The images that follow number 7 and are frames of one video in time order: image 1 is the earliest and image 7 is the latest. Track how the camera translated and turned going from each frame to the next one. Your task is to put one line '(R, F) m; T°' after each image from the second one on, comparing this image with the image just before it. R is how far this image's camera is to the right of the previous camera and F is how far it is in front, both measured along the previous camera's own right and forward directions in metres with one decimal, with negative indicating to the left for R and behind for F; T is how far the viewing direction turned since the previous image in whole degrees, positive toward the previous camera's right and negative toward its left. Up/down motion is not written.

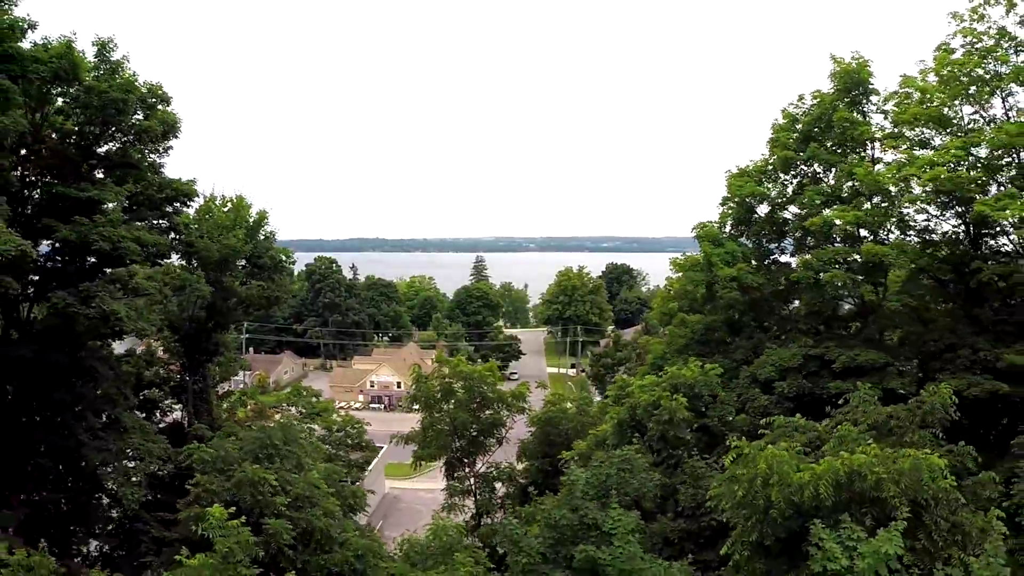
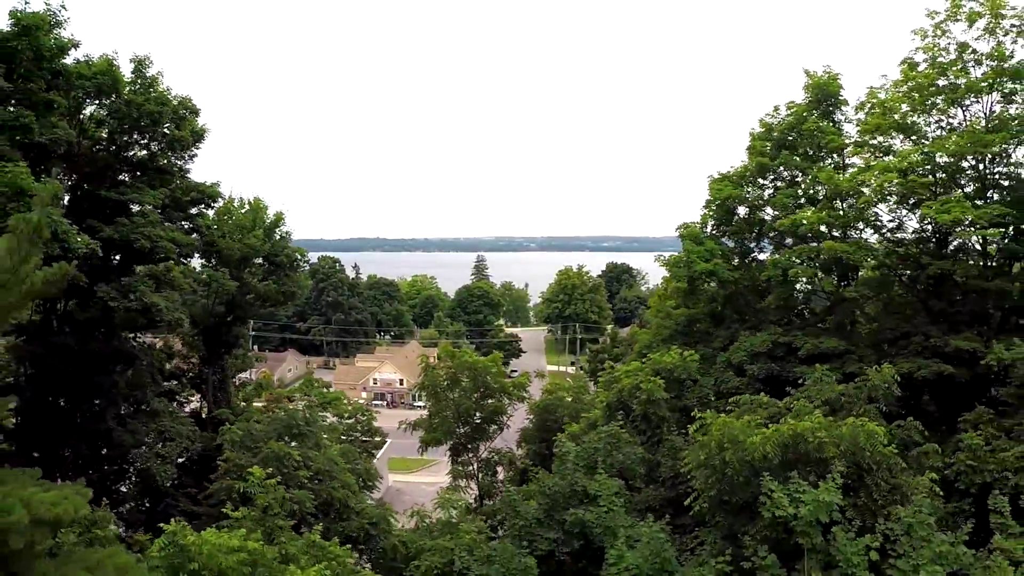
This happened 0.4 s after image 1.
(0.0, -0.8) m; 0°
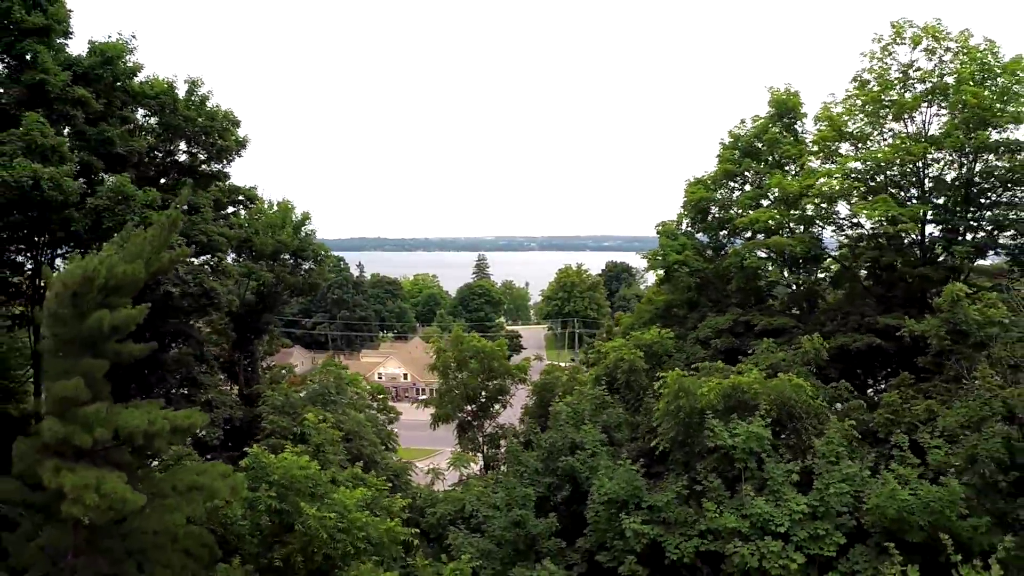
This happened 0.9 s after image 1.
(0.0, -1.5) m; 0°
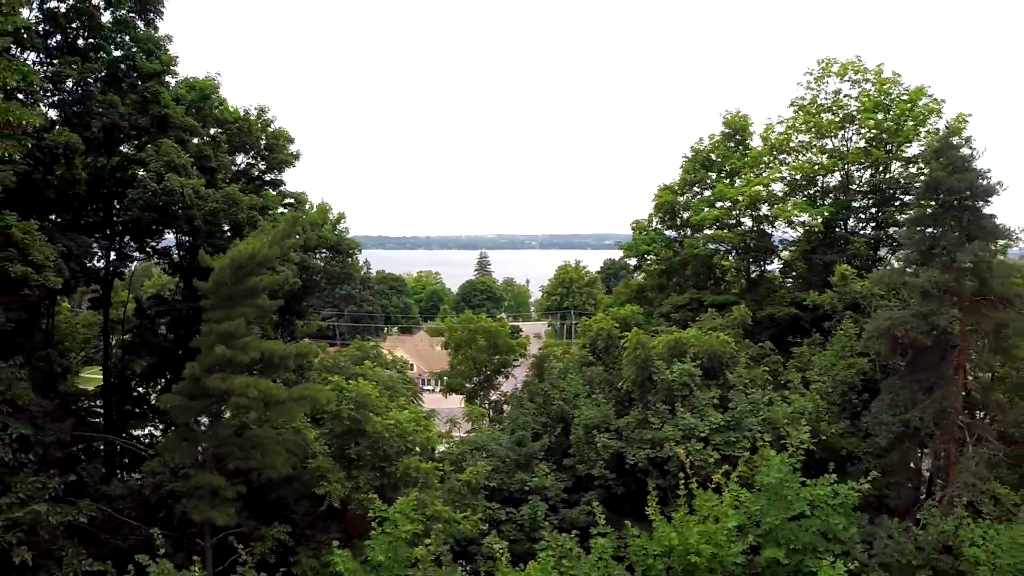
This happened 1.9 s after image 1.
(0.0, -2.7) m; 0°
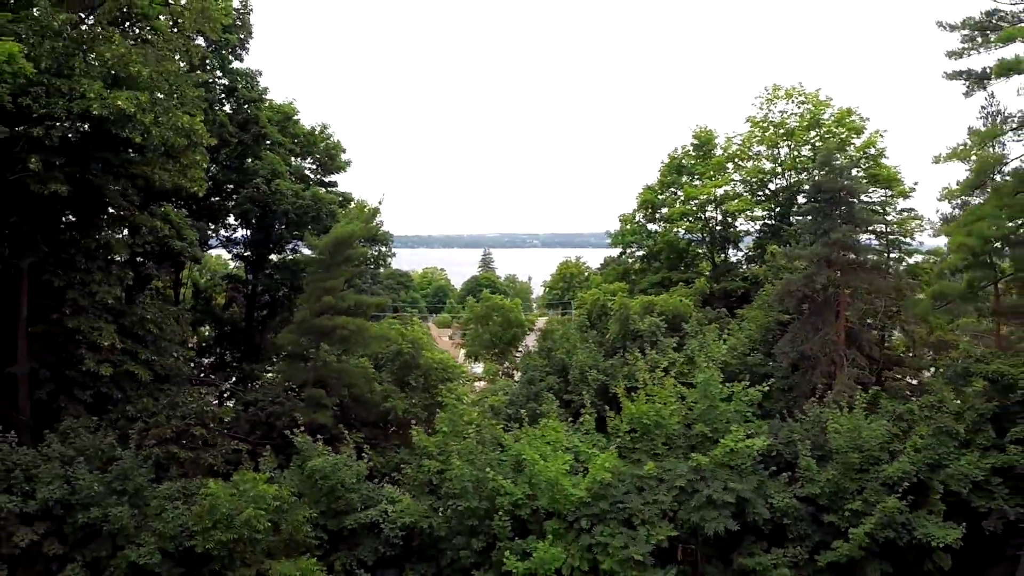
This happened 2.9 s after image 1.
(-0.3, -3.4) m; 0°
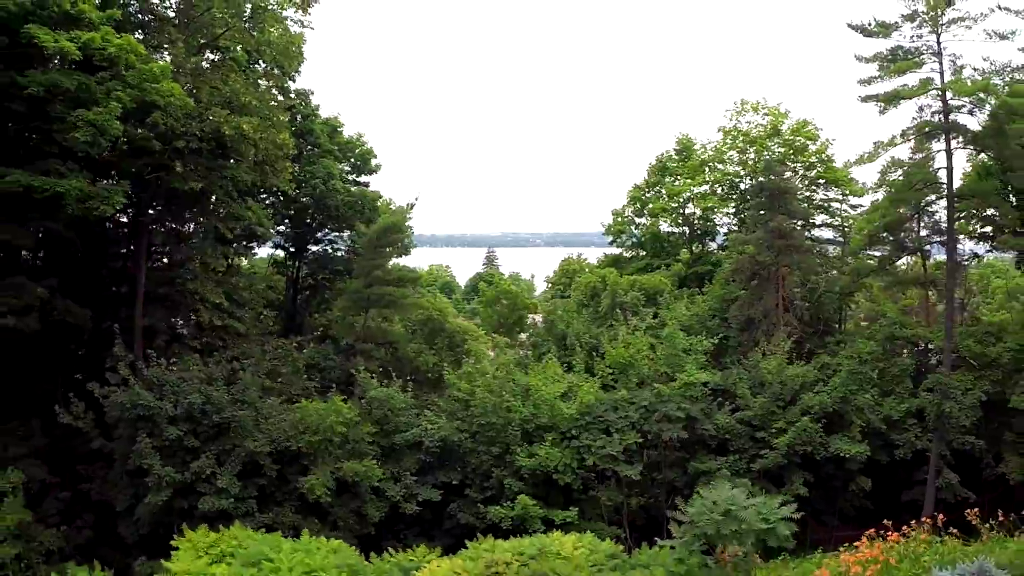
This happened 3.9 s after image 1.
(-0.1, -3.1) m; 0°
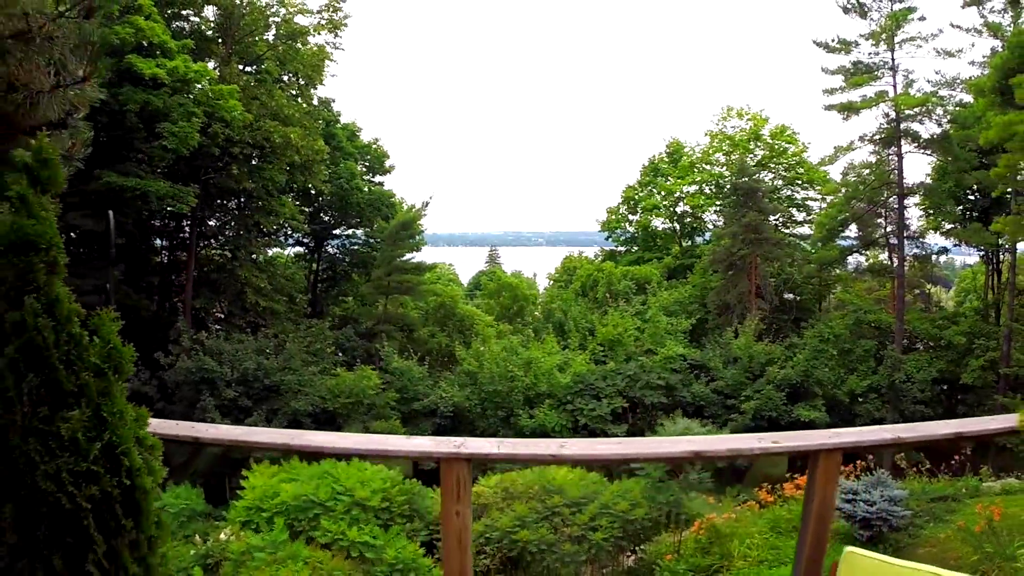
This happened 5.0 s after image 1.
(0.0, -1.9) m; 0°
